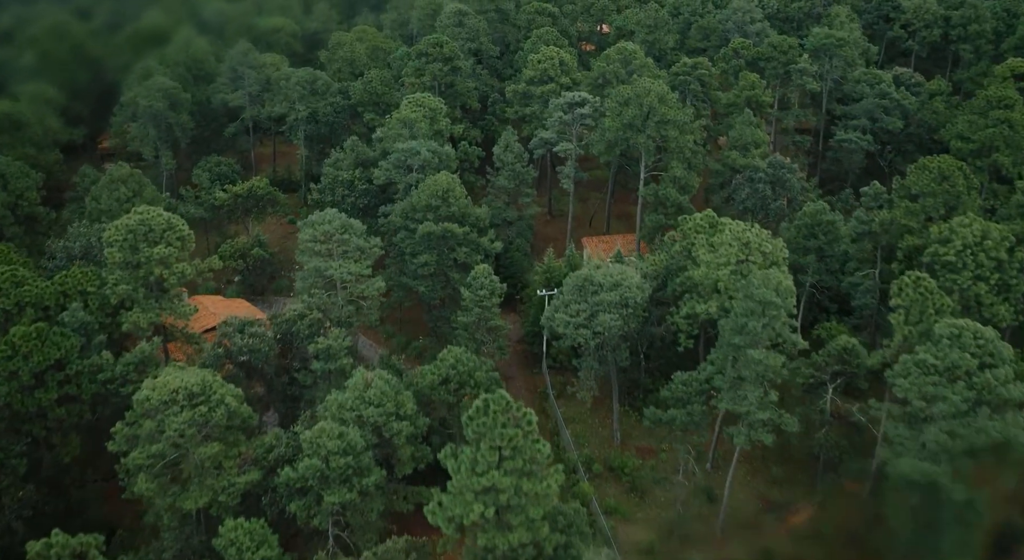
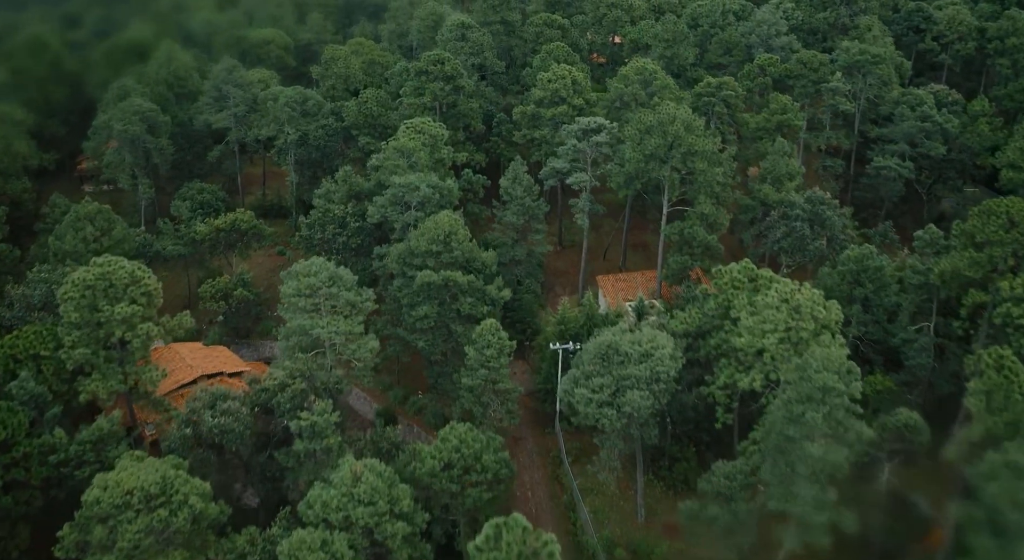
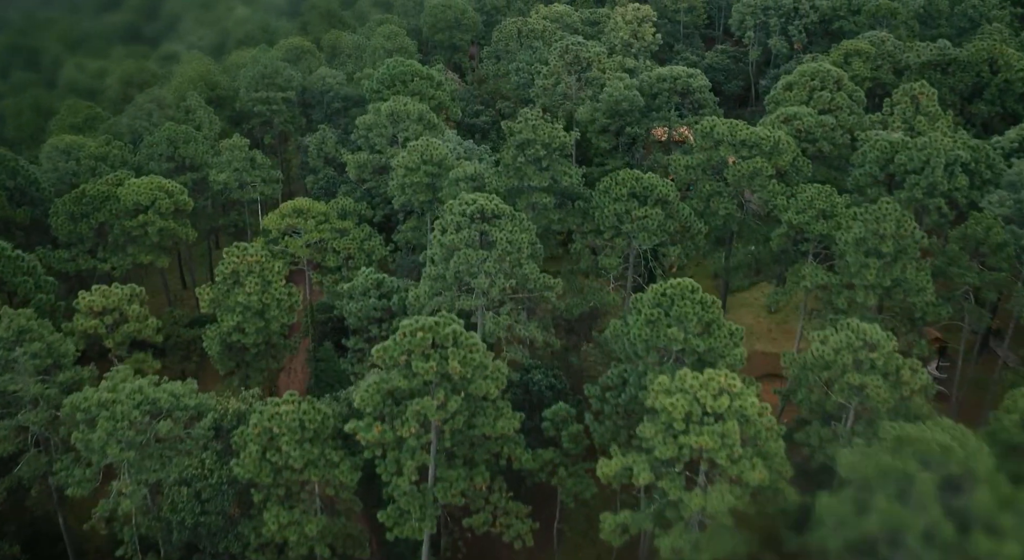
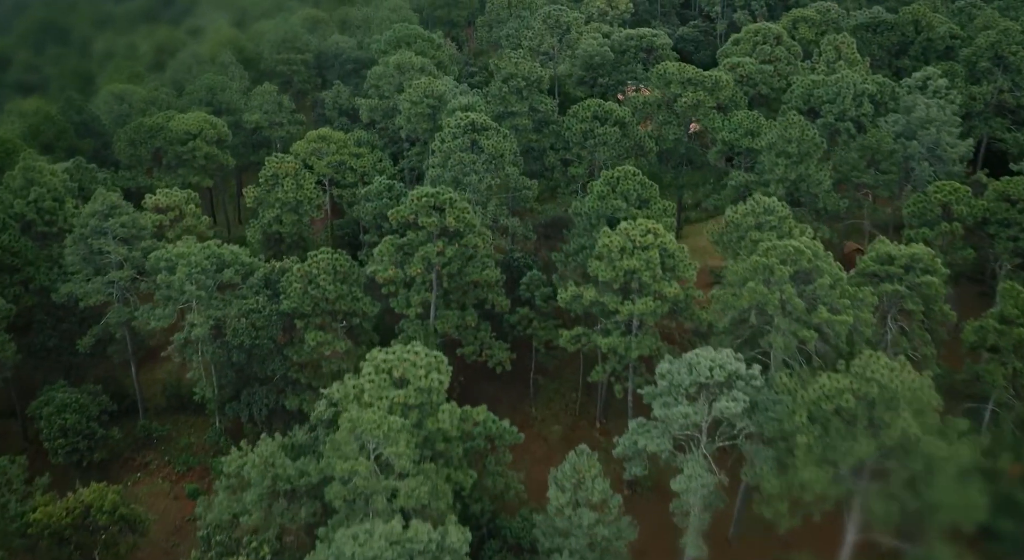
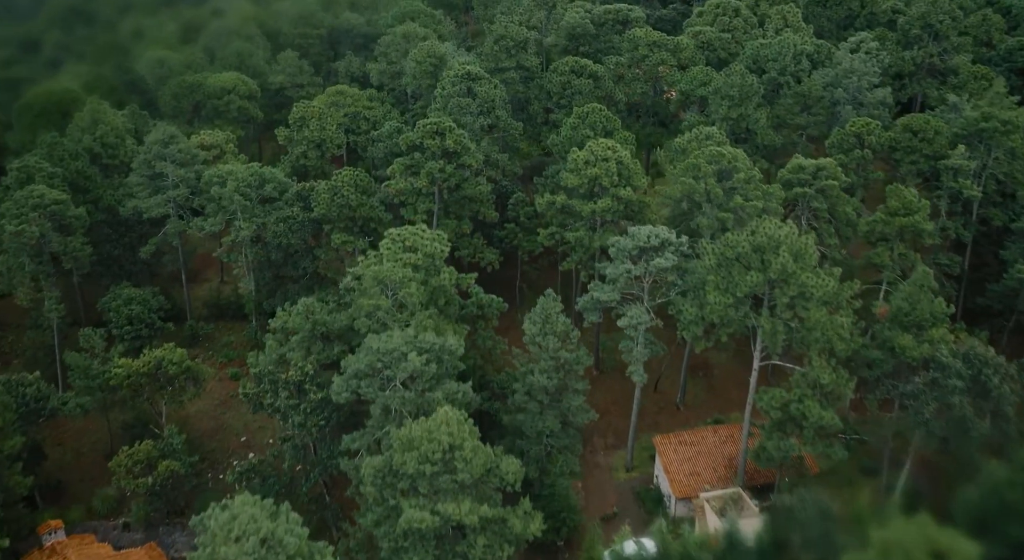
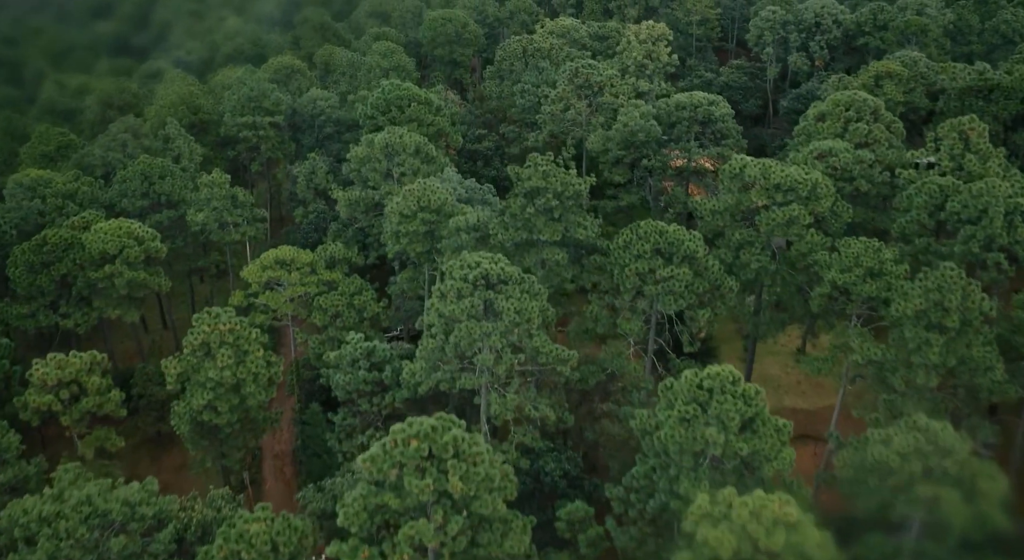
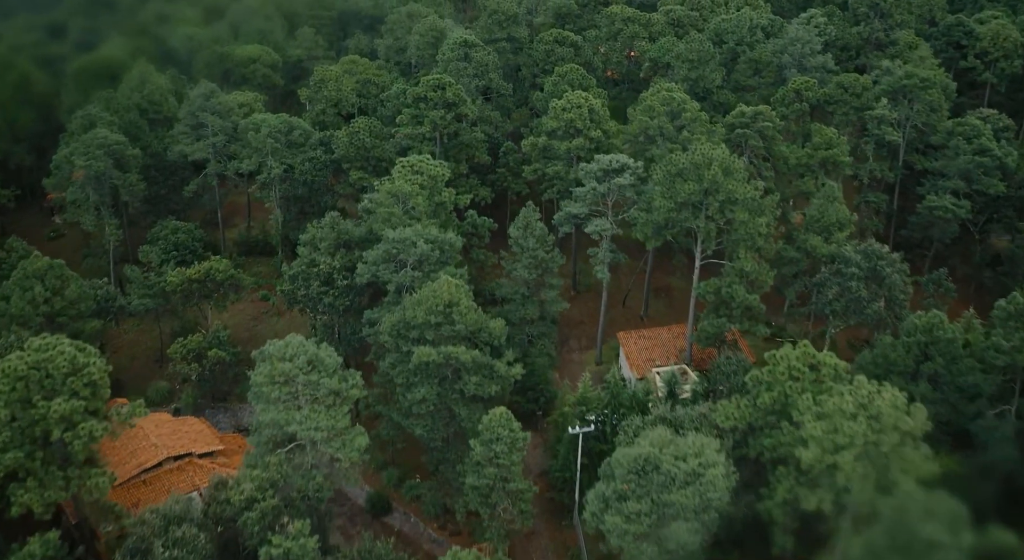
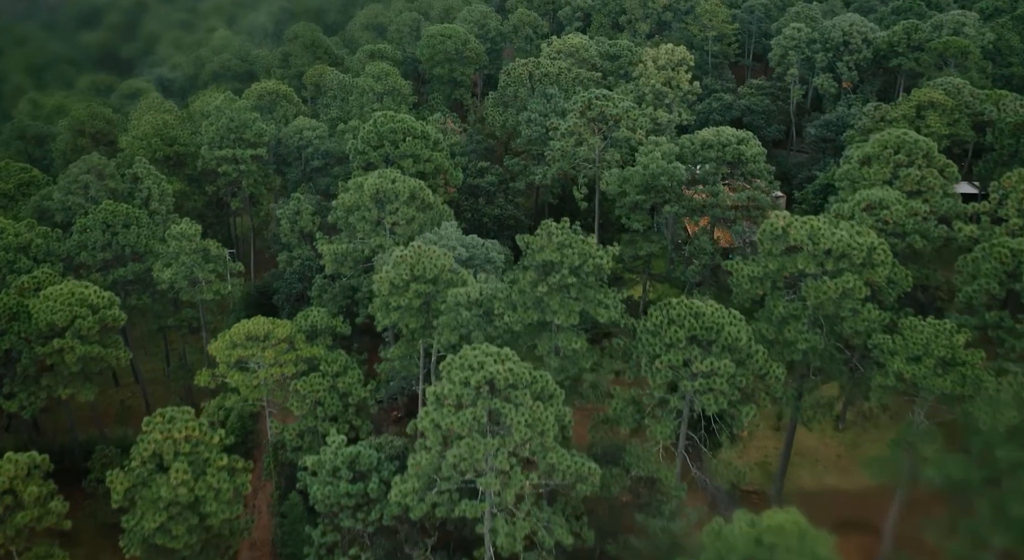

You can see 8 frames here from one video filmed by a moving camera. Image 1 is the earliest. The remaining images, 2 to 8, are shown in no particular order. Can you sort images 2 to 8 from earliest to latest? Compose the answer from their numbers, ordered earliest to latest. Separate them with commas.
2, 7, 5, 4, 3, 6, 8
